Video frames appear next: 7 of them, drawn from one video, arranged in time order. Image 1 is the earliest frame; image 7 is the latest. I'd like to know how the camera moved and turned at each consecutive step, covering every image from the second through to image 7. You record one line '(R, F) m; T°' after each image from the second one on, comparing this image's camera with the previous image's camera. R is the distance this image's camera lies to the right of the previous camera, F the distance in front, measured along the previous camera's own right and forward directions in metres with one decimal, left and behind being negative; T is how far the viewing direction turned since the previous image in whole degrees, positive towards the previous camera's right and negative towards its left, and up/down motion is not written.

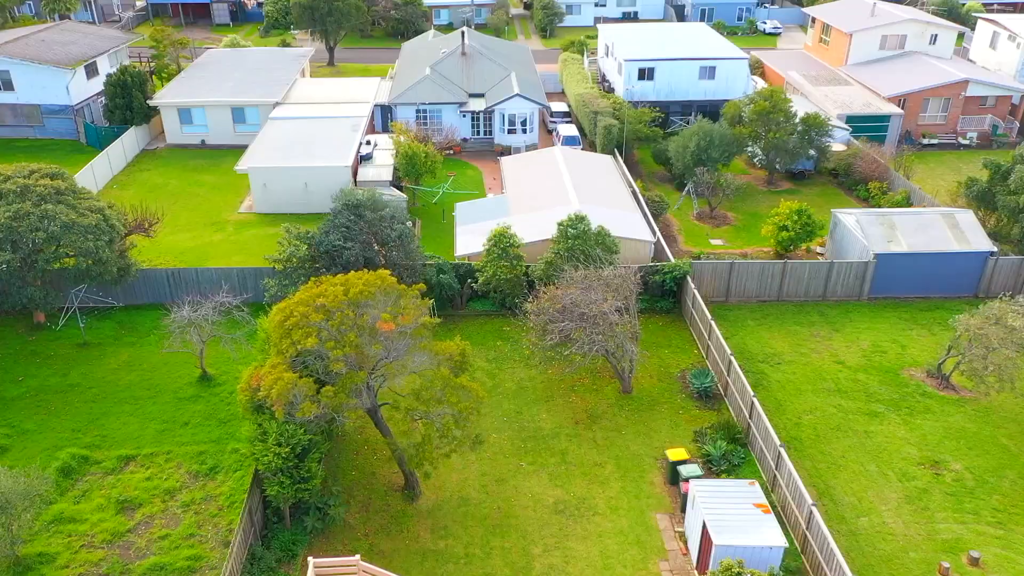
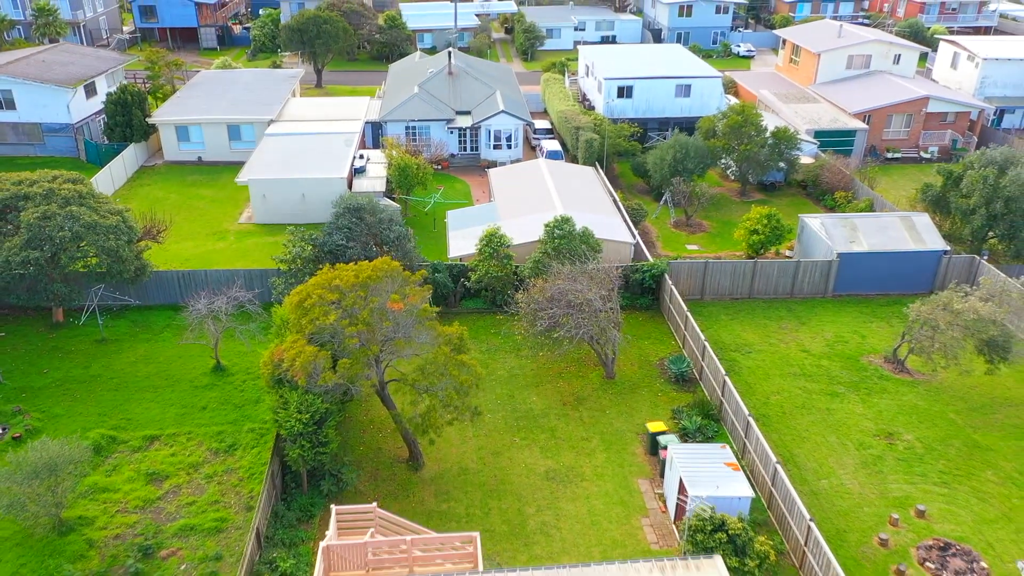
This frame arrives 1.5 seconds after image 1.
(-0.2, -1.6) m; +1°
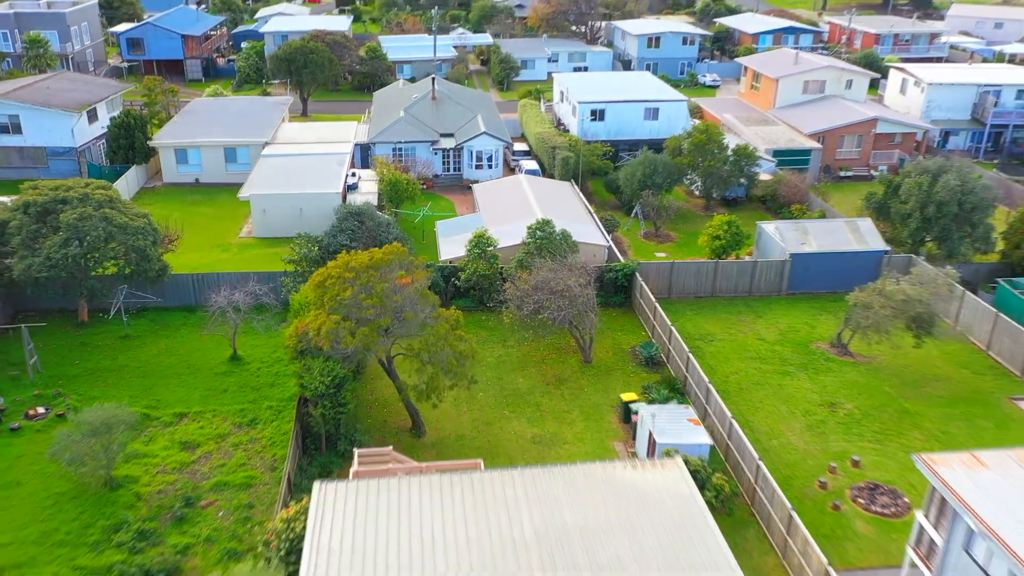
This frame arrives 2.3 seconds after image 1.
(-0.3, -2.4) m; +2°
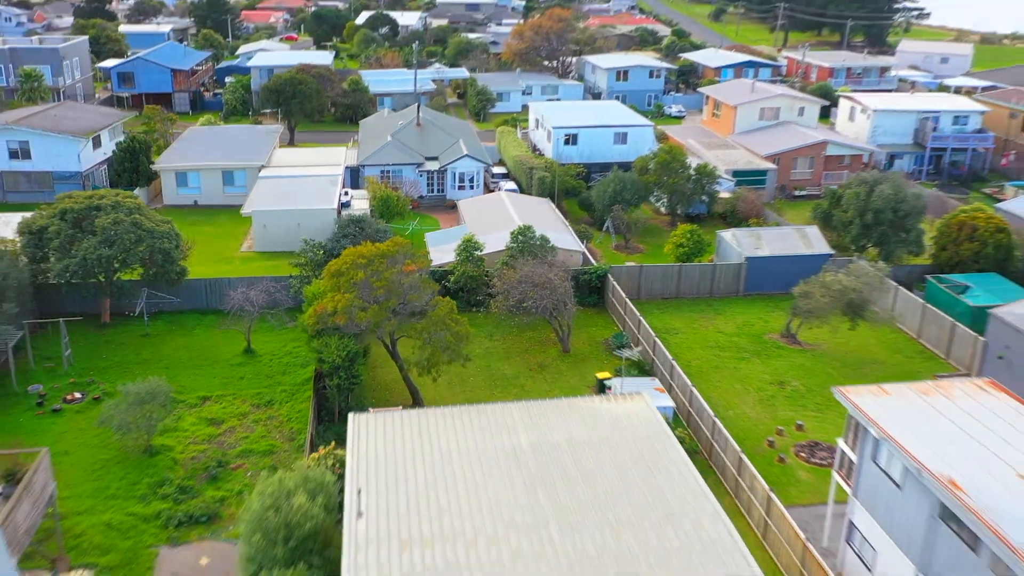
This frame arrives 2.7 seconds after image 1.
(-0.3, -2.7) m; +2°
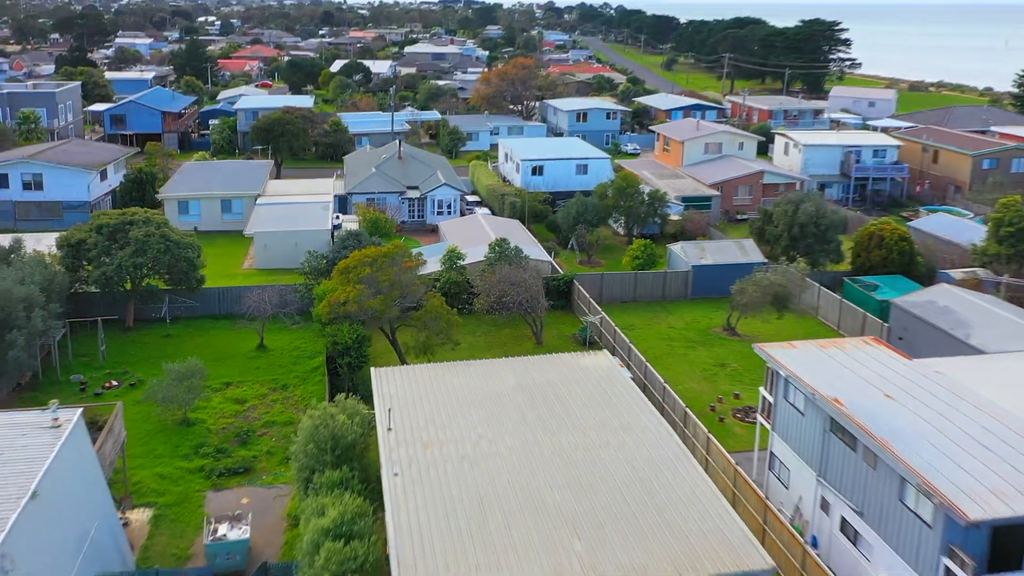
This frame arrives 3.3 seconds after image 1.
(-0.6, -4.0) m; +3°
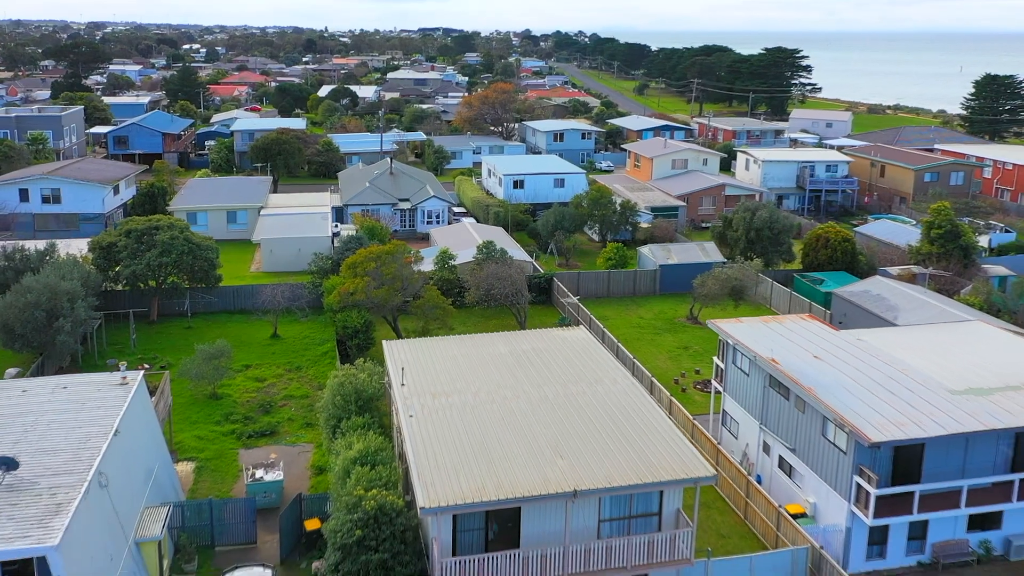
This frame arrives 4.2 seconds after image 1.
(-0.4, -3.7) m; +2°
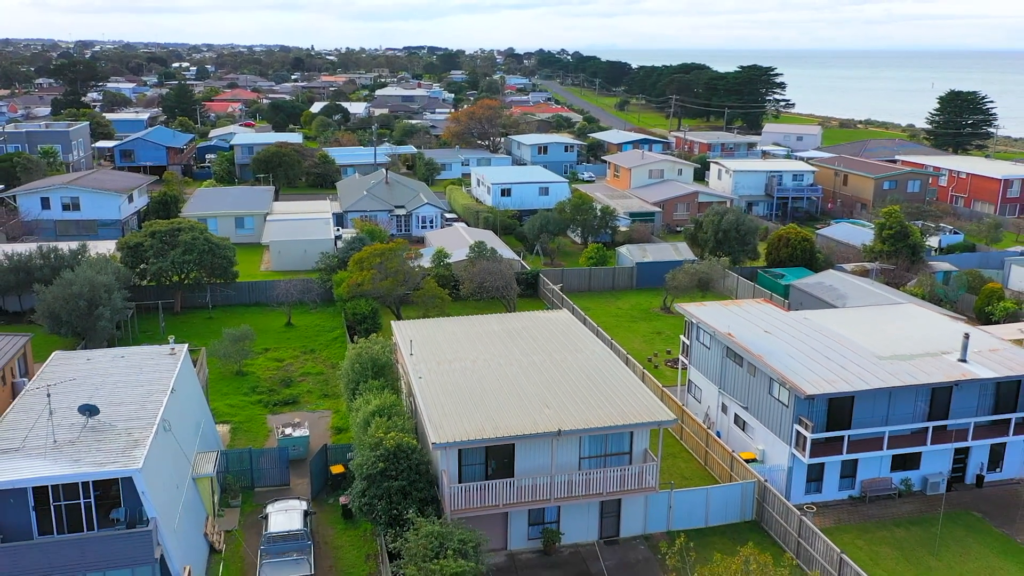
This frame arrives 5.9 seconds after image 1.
(-0.3, -3.6) m; +1°
